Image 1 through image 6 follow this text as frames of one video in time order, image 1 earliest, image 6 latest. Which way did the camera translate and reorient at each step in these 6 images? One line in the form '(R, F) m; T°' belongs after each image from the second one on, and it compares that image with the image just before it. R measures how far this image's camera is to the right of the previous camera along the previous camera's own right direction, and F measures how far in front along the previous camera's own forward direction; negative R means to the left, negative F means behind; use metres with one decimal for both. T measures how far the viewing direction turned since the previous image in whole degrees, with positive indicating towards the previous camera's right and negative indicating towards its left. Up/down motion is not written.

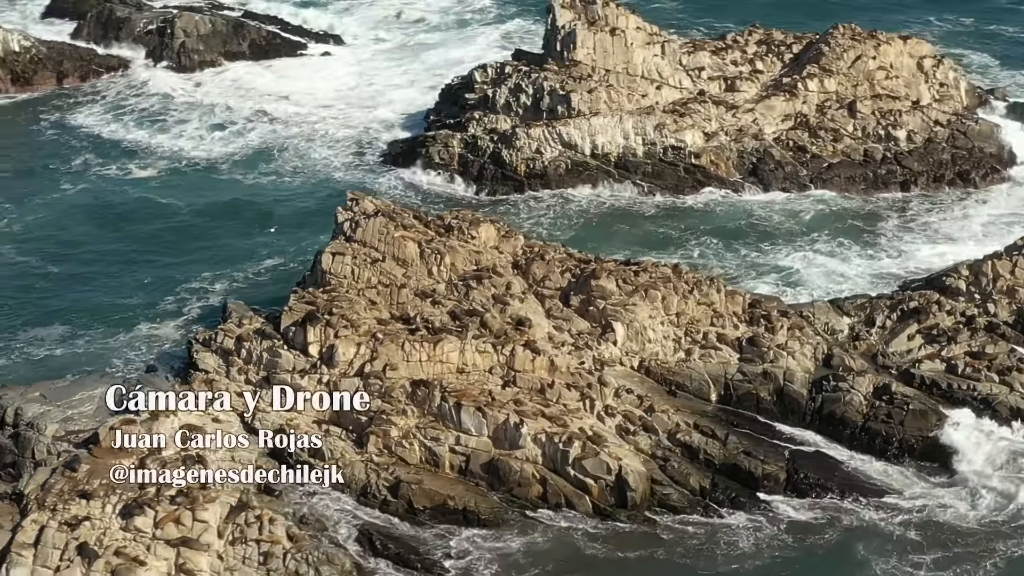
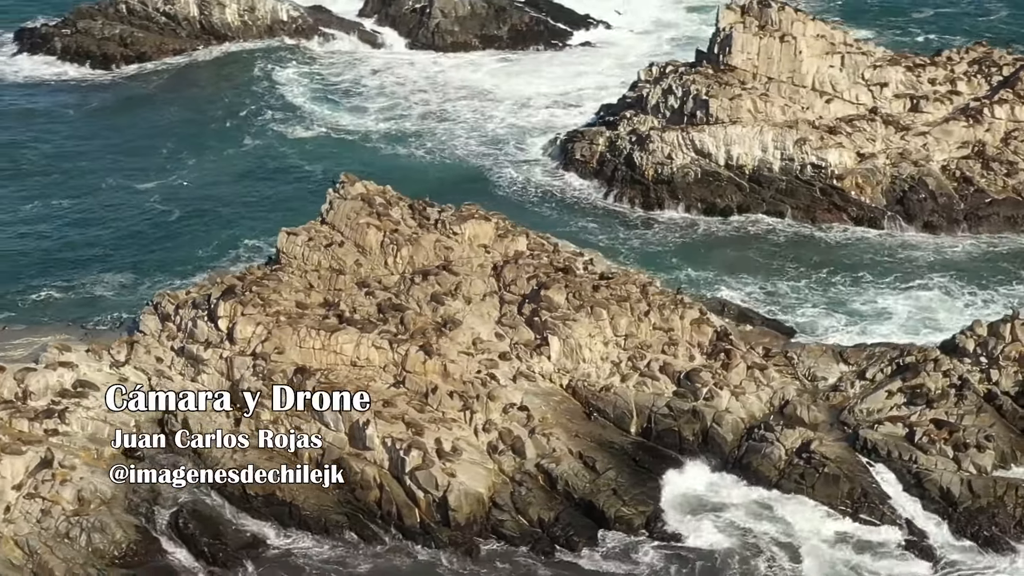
(+15.1, +4.2) m; -18°
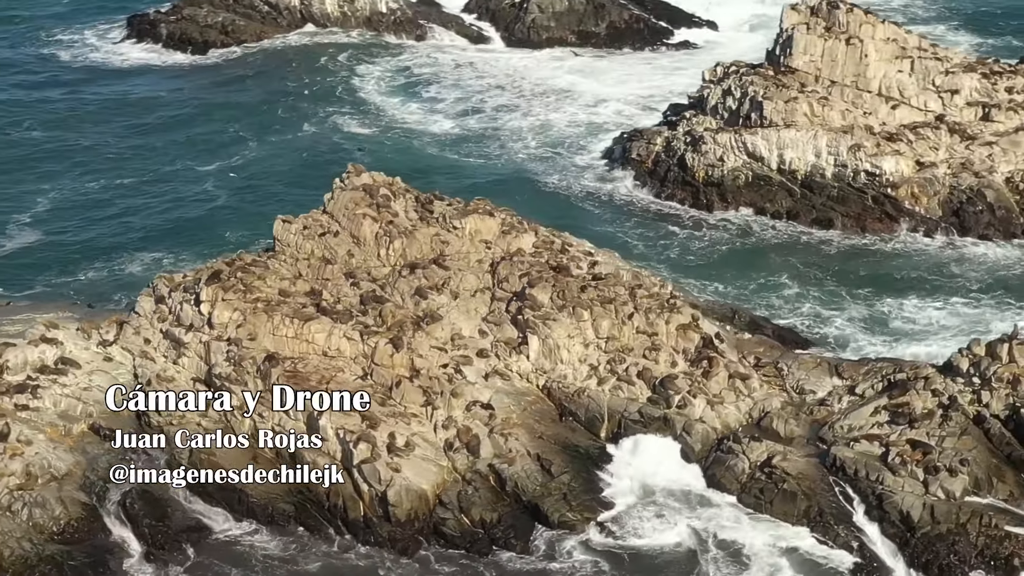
(+5.3, +0.9) m; -6°
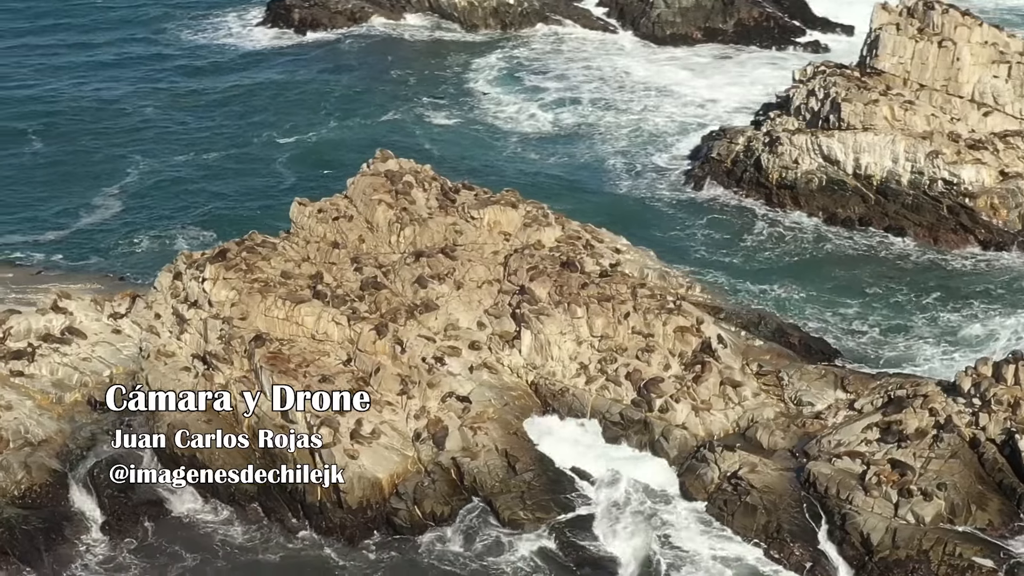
(+5.7, +1.1) m; -8°
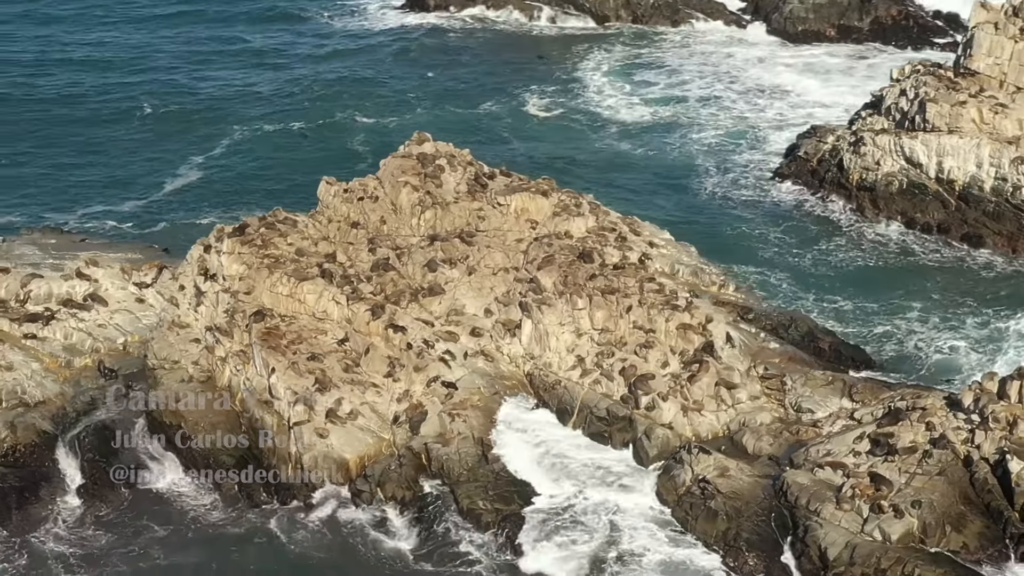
(+5.4, +1.1) m; -8°
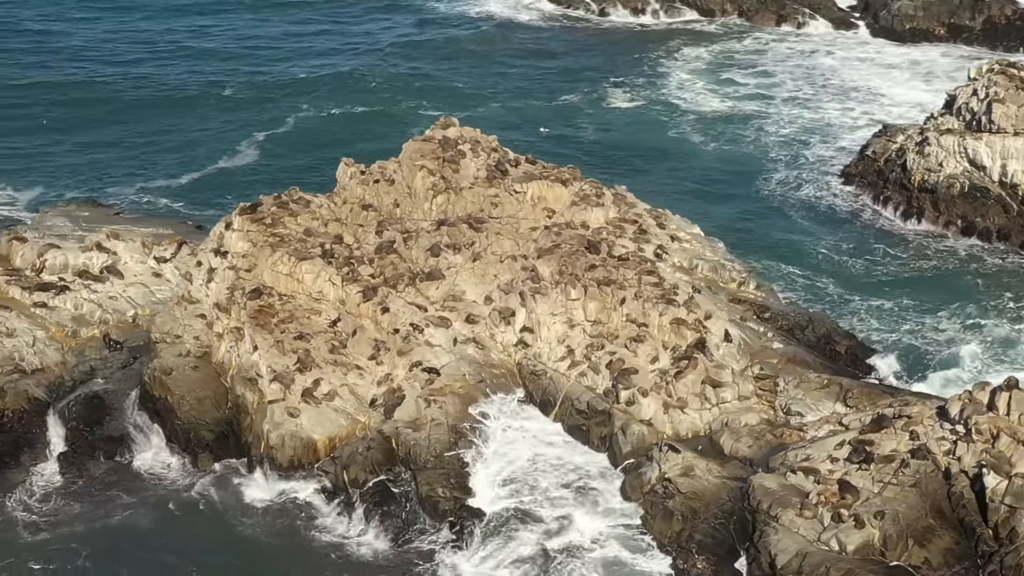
(+4.4, +0.9) m; -6°
